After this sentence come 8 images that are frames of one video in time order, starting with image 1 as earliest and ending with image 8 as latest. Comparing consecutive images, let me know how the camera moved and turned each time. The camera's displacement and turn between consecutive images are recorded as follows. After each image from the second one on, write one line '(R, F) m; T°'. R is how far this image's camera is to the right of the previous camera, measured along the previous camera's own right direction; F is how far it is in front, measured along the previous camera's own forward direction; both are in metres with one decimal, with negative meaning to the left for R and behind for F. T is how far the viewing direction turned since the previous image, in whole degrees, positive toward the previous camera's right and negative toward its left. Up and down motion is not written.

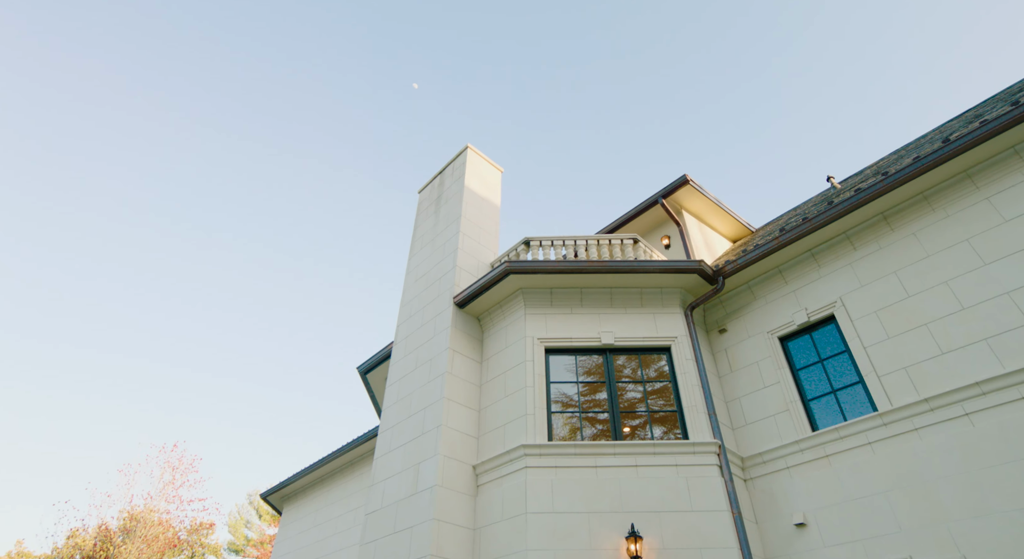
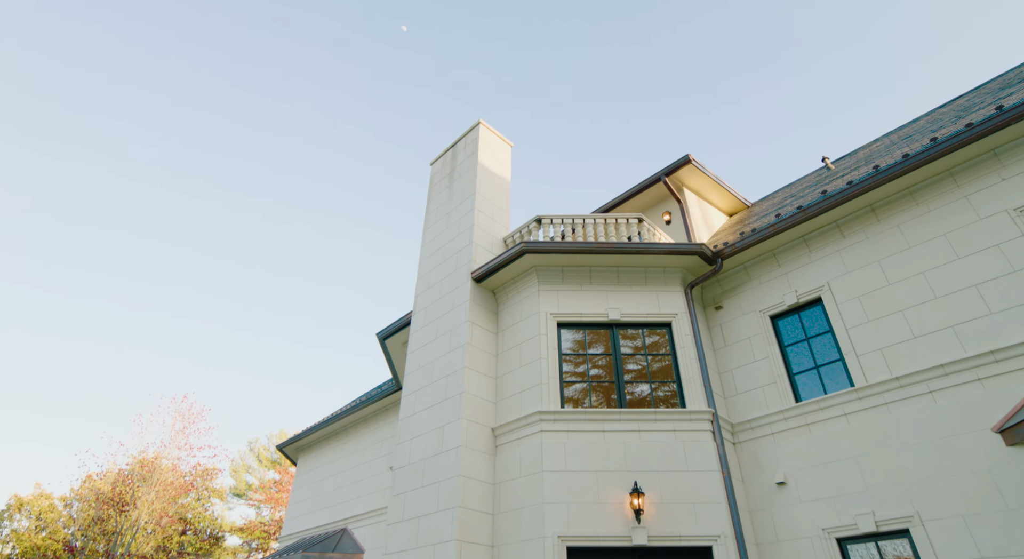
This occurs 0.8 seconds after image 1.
(-0.4, -0.7) m; +1°
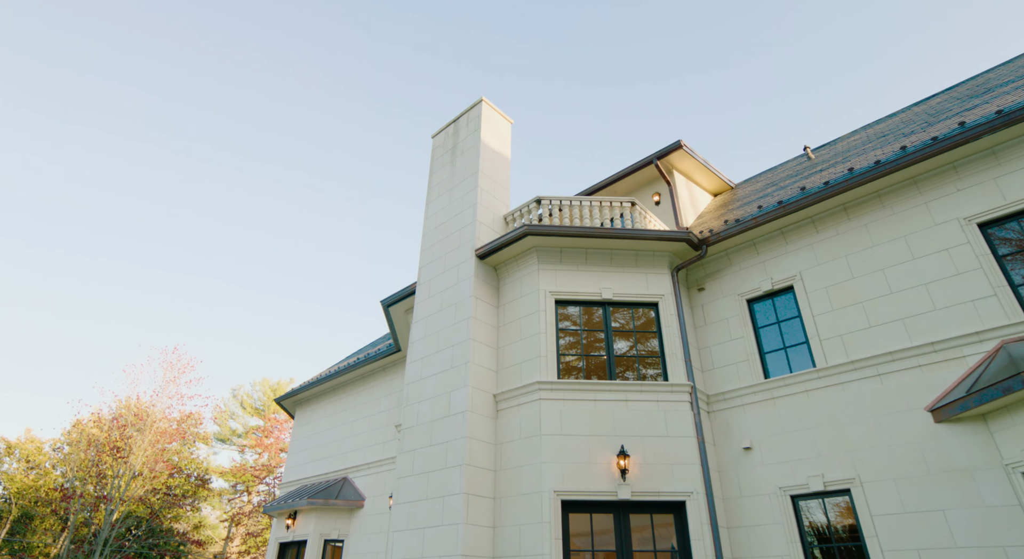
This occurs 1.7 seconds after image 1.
(-0.4, -0.8) m; +2°
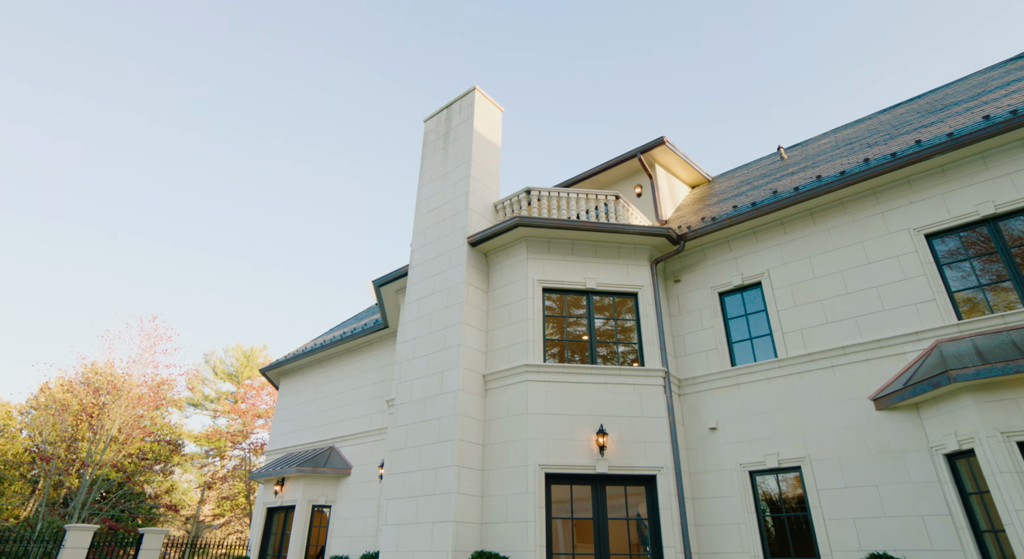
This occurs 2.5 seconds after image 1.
(-0.3, -0.7) m; +3°
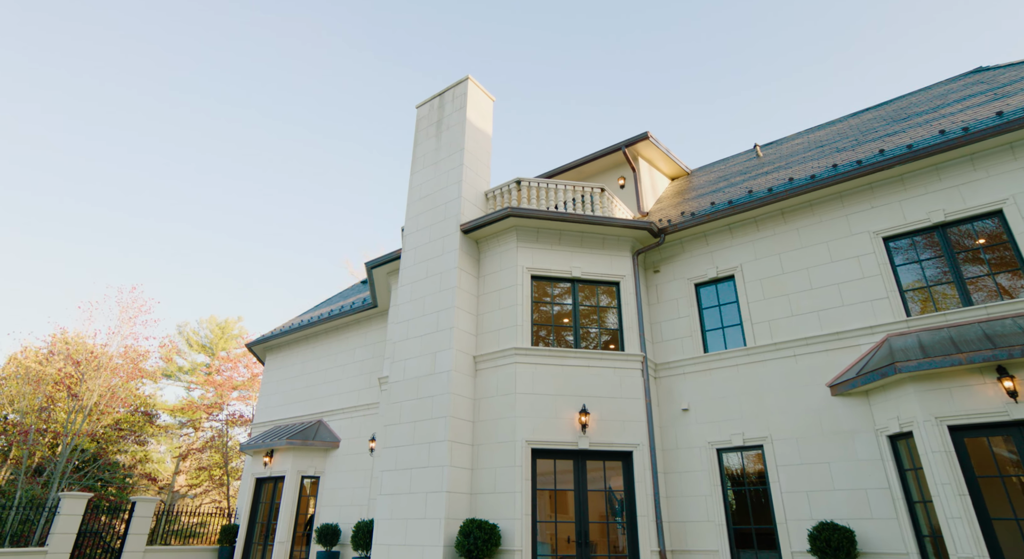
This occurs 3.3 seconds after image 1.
(-0.3, -0.6) m; +2°
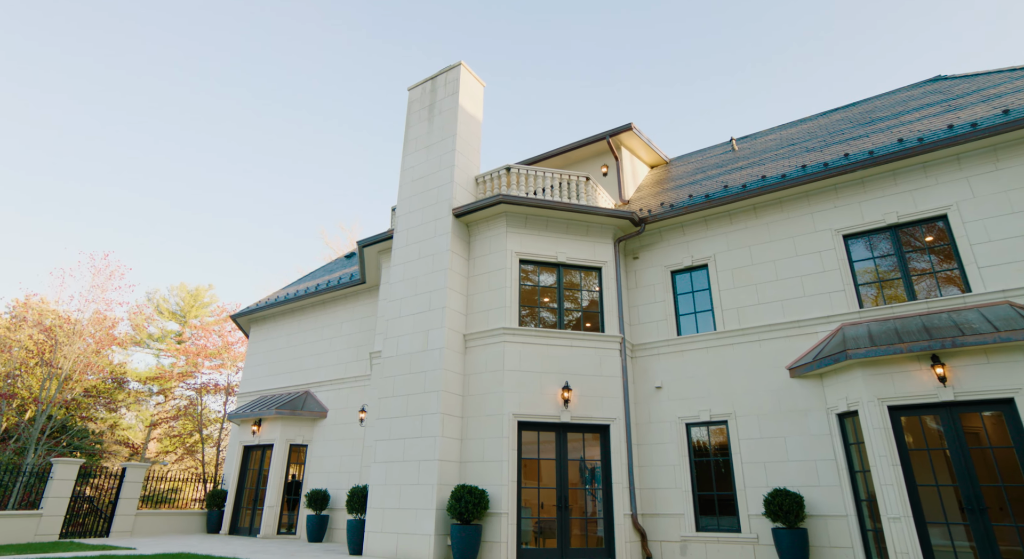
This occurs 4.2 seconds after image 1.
(-0.4, -0.7) m; +3°
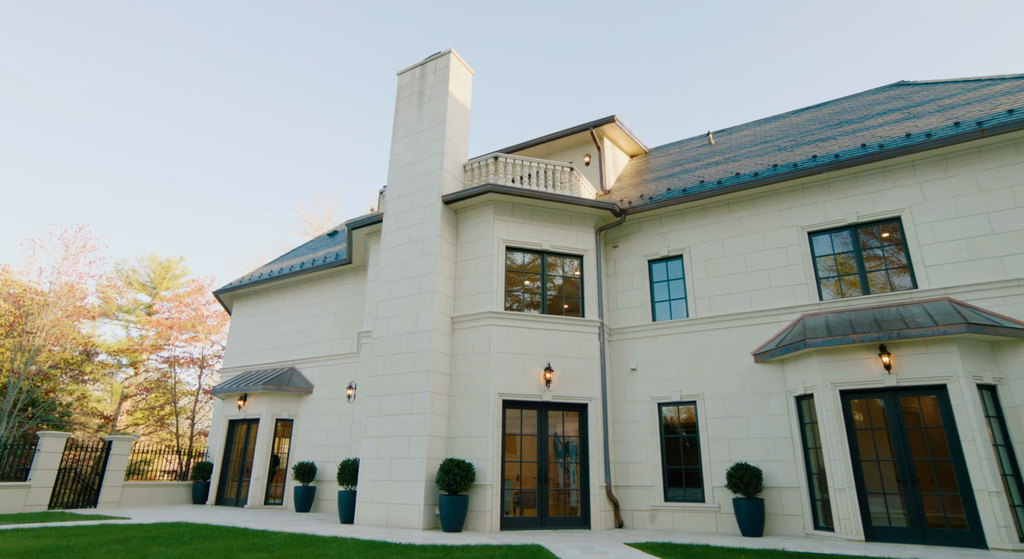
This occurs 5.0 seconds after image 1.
(-0.3, -0.6) m; +3°
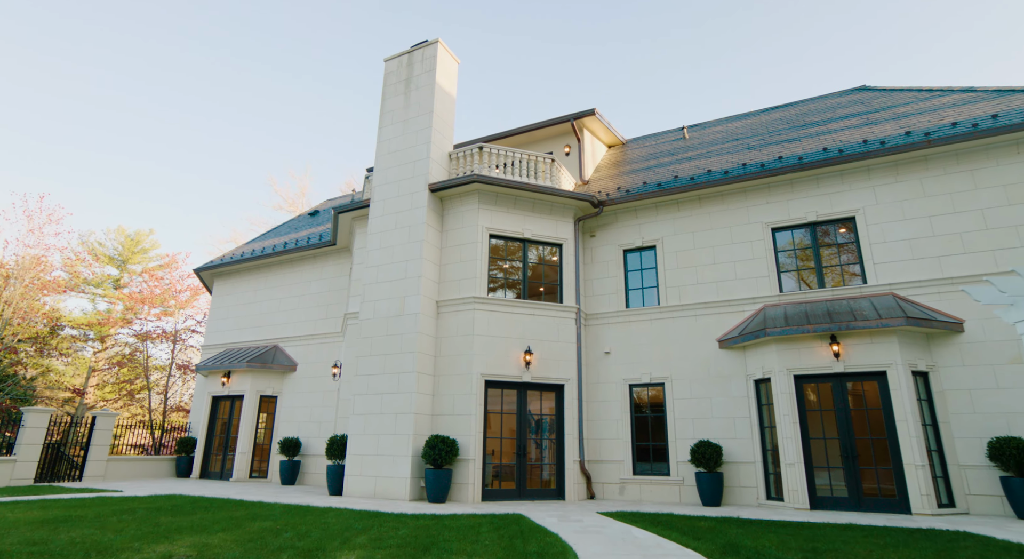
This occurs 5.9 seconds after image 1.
(-0.2, -0.6) m; +3°
